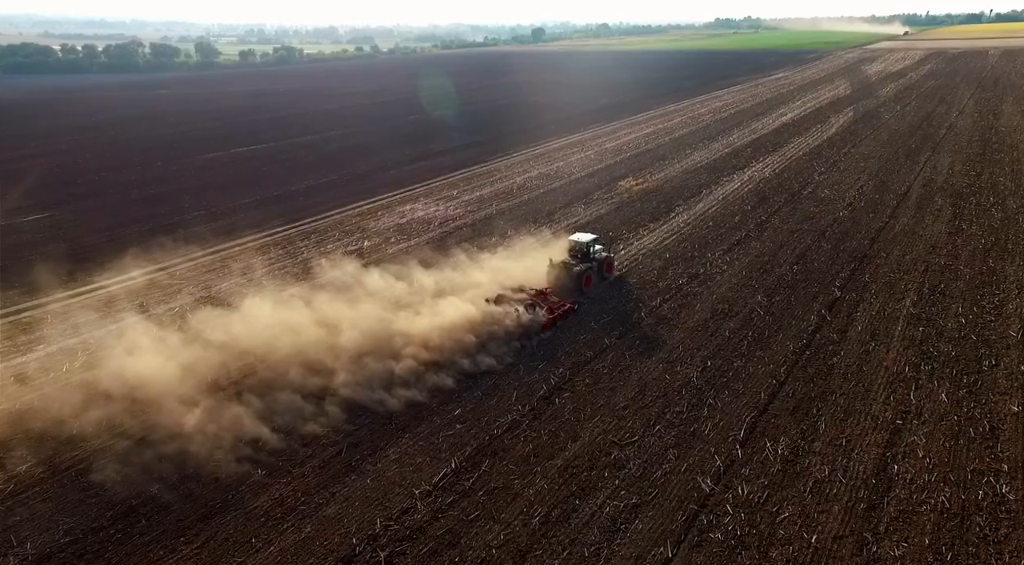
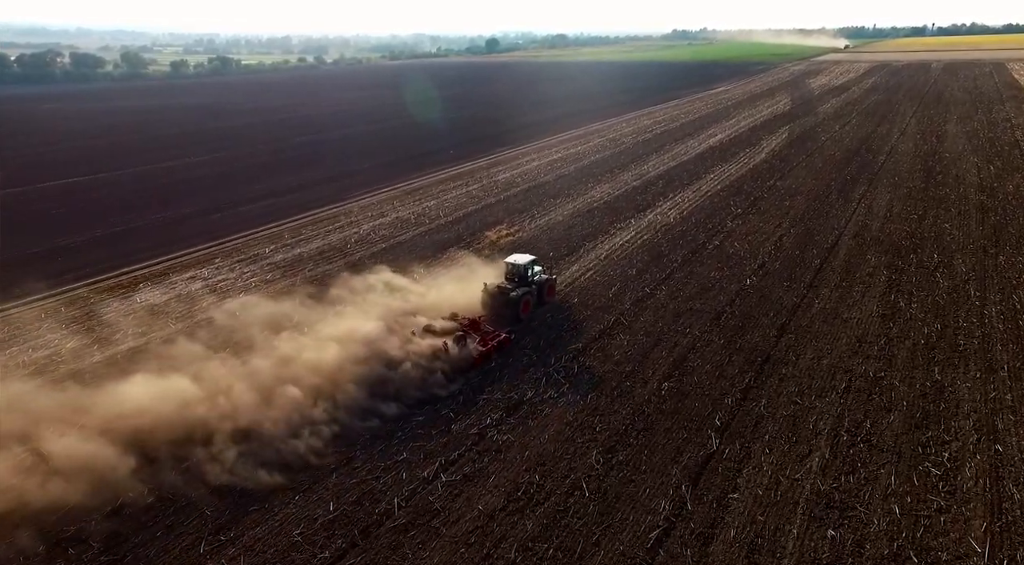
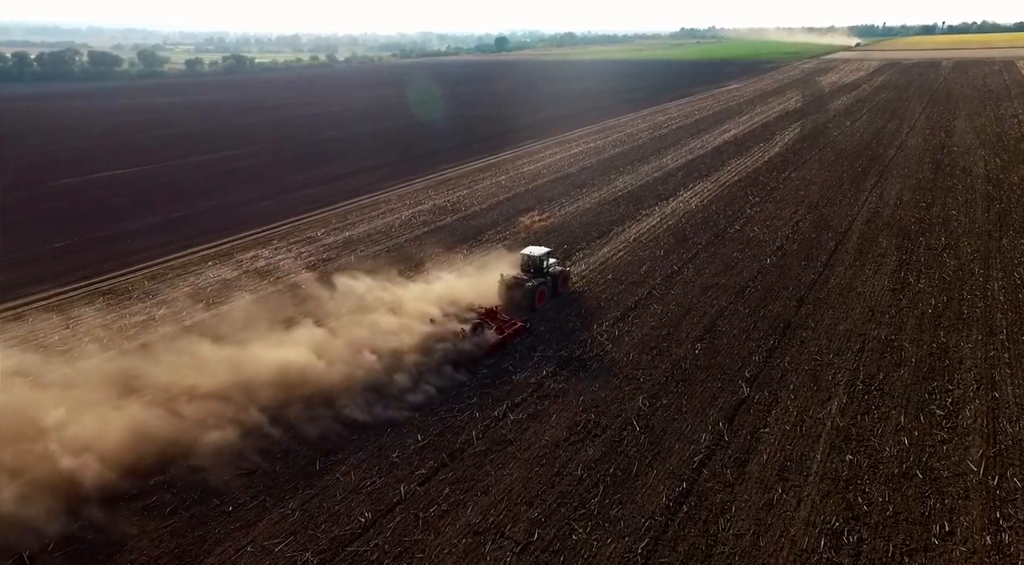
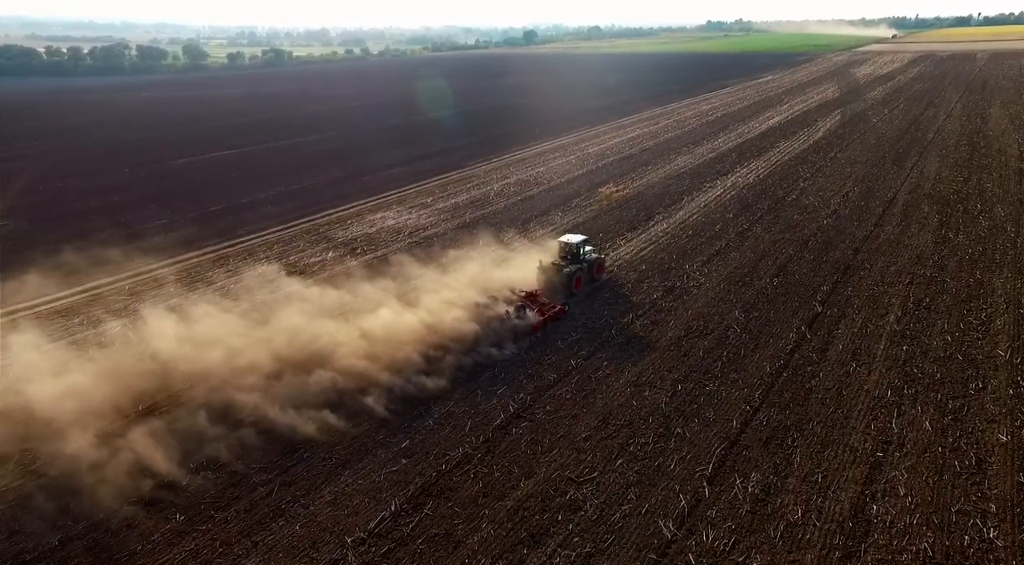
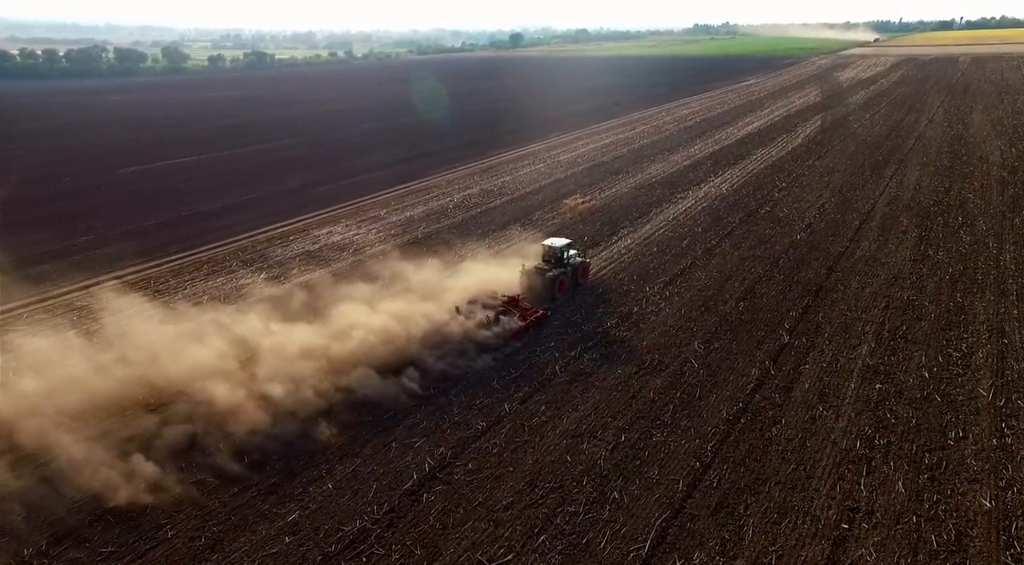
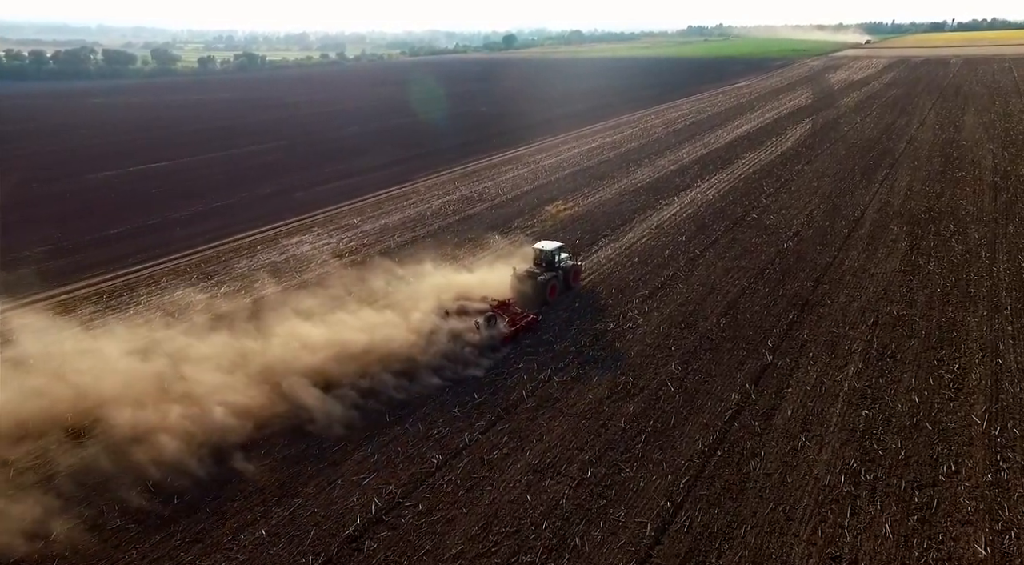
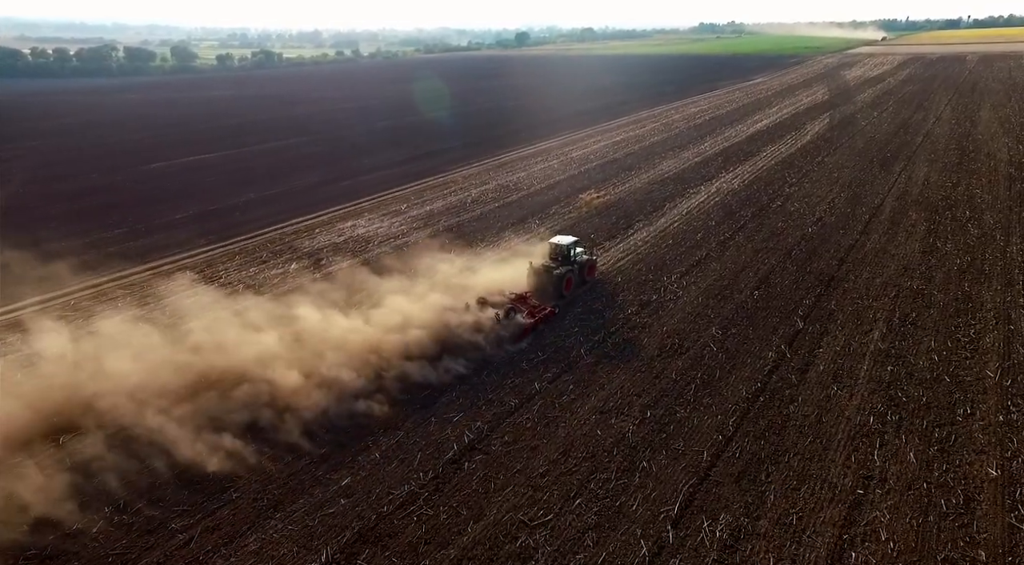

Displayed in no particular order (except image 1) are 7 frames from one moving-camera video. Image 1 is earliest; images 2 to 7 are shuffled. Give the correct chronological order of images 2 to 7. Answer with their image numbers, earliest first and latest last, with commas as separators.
4, 7, 5, 6, 3, 2
